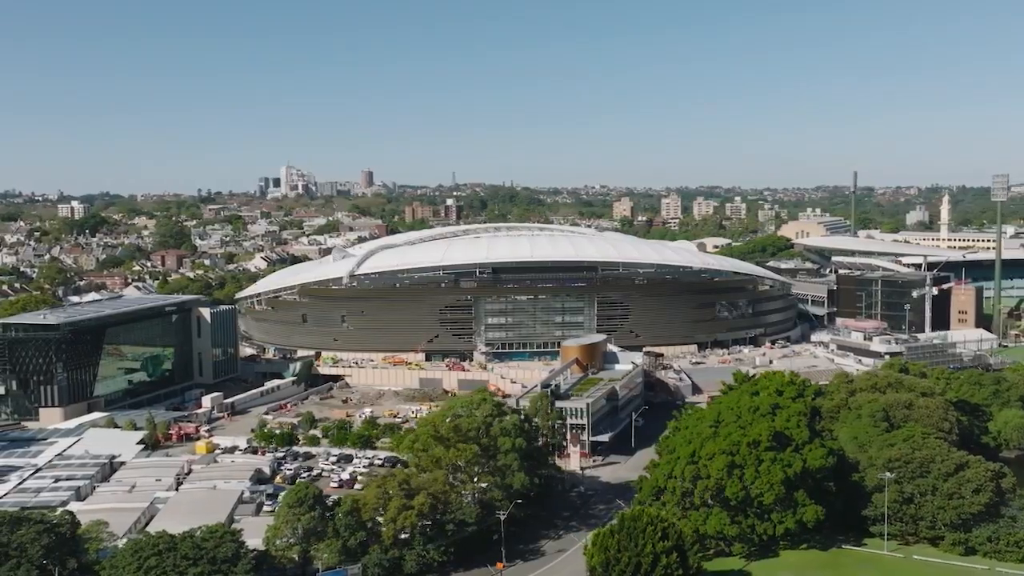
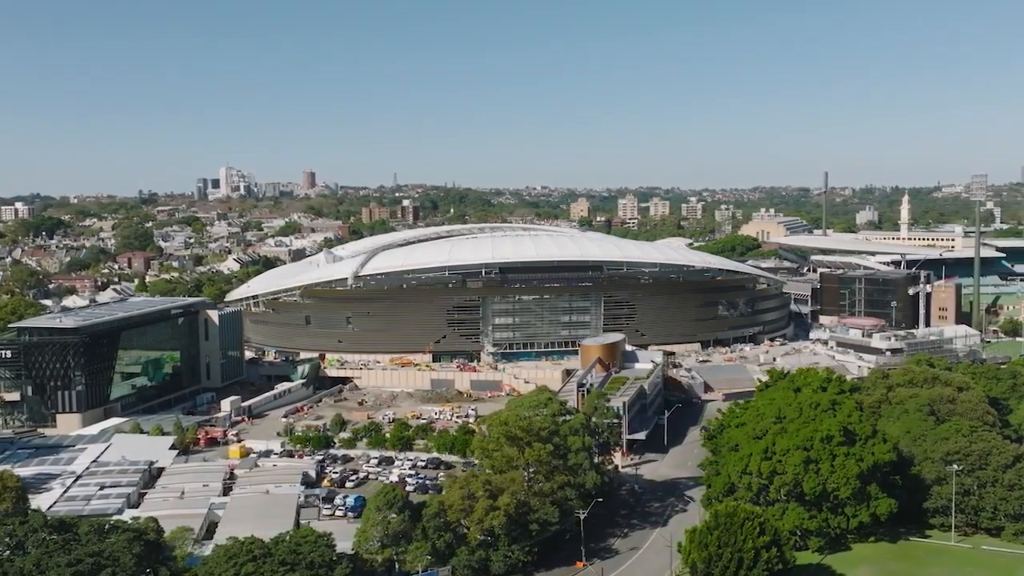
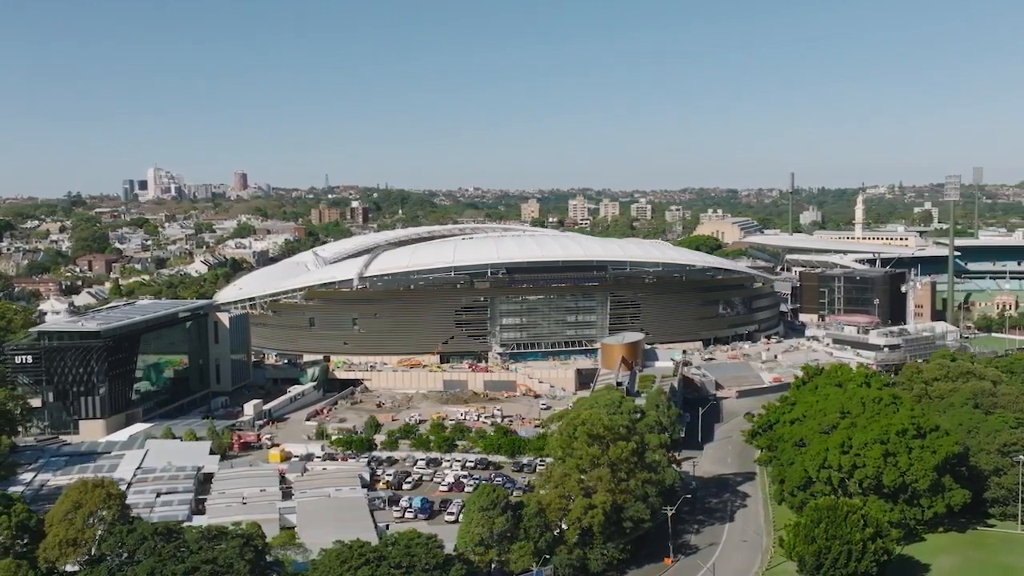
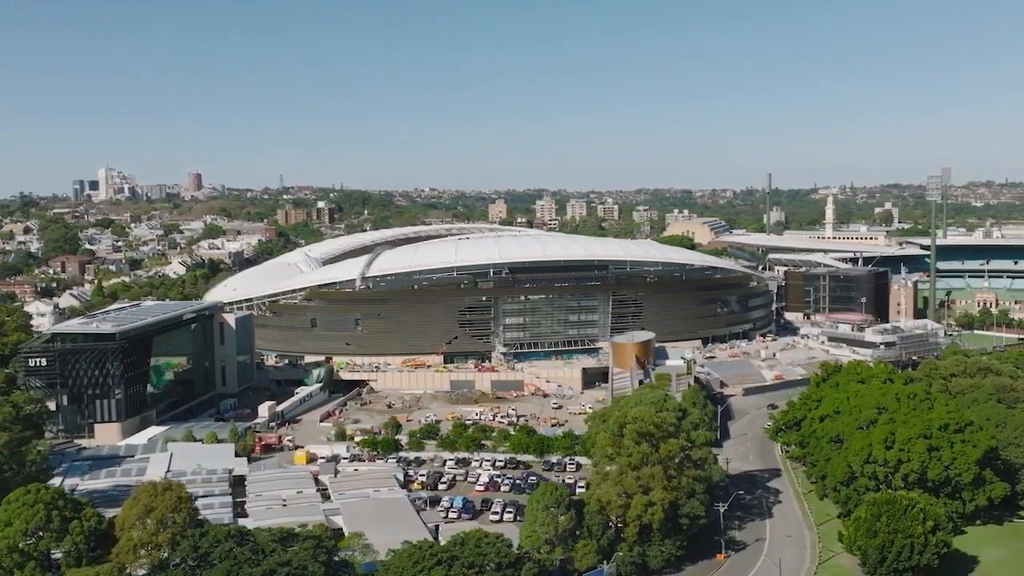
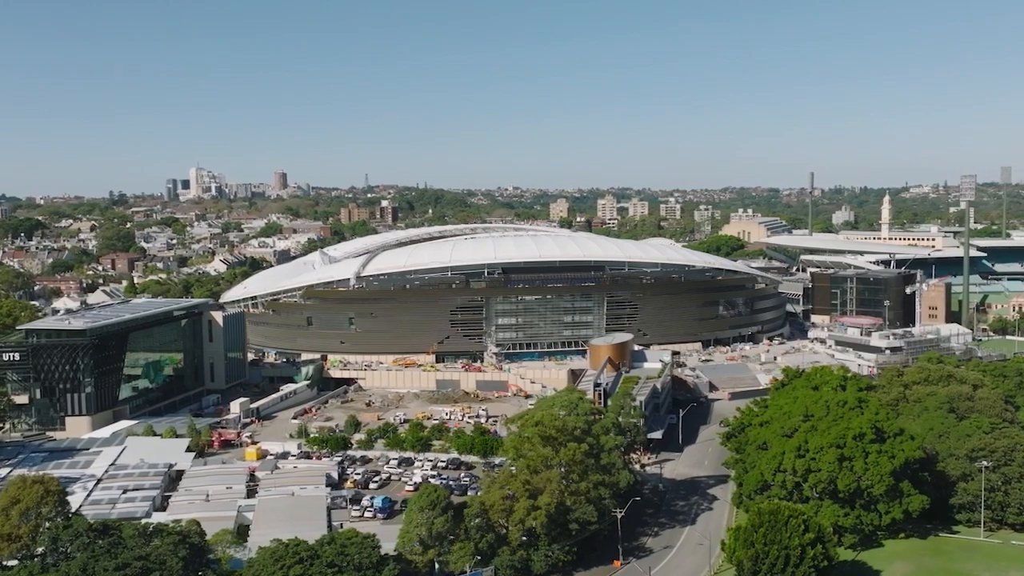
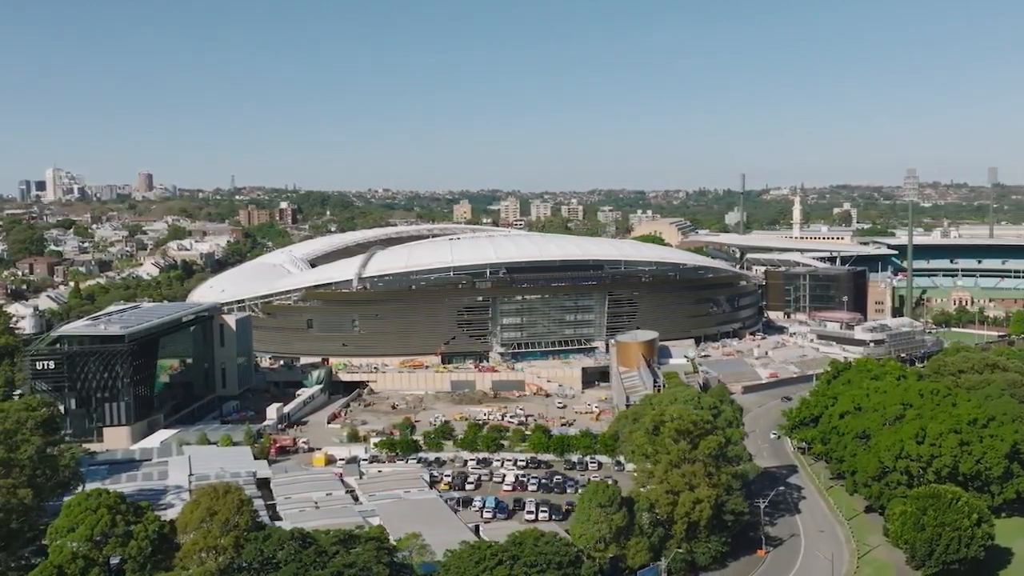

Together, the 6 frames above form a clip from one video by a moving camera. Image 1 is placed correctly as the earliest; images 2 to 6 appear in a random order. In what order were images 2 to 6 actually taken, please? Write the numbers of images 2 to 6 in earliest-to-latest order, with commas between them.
2, 5, 3, 4, 6
